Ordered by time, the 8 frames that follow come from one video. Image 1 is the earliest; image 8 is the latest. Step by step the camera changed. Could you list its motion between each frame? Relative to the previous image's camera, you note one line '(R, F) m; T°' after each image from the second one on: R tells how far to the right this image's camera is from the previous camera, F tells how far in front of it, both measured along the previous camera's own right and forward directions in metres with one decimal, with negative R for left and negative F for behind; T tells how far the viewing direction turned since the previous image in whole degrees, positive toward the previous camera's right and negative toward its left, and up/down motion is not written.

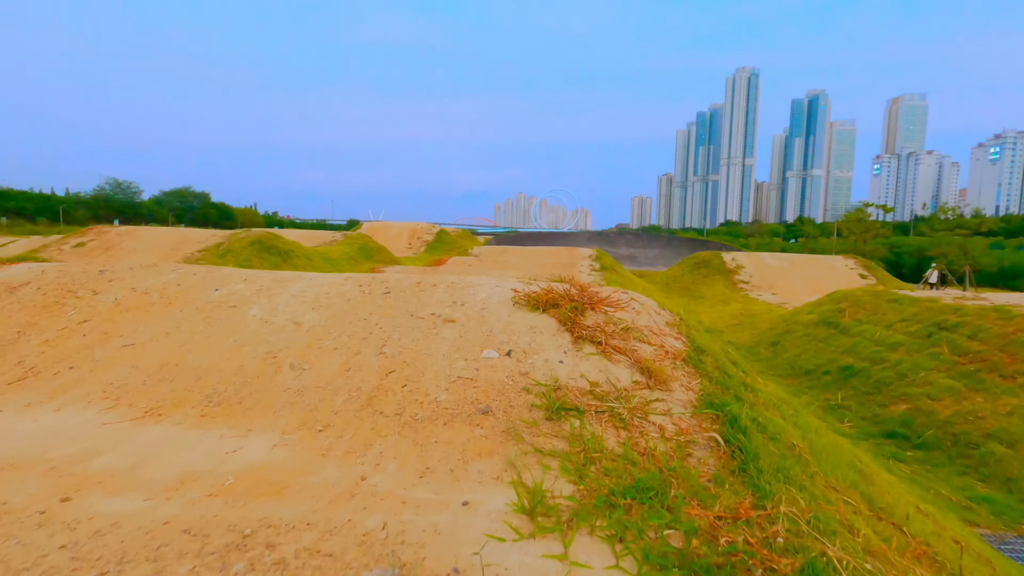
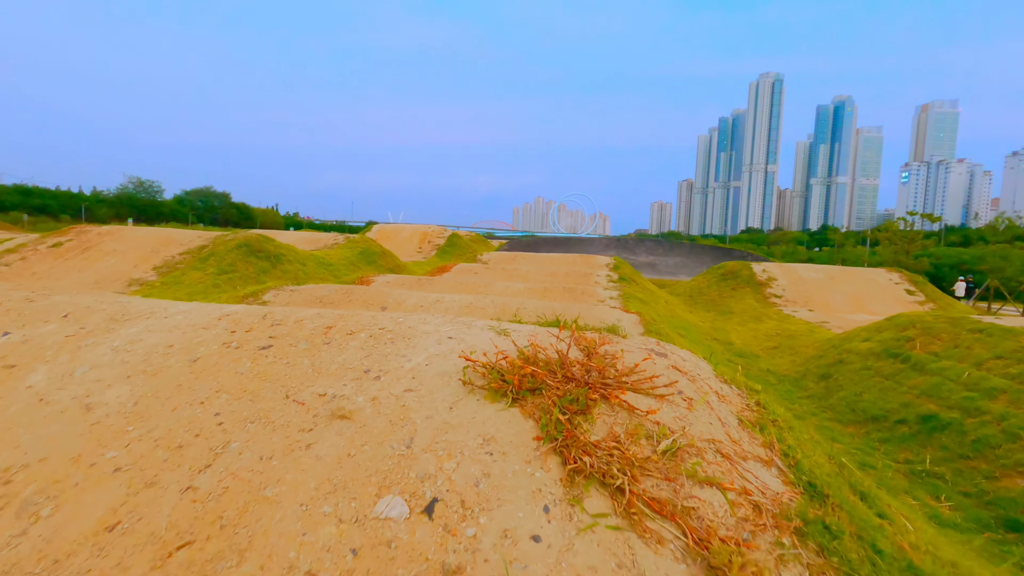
(+0.2, +1.6) m; -2°
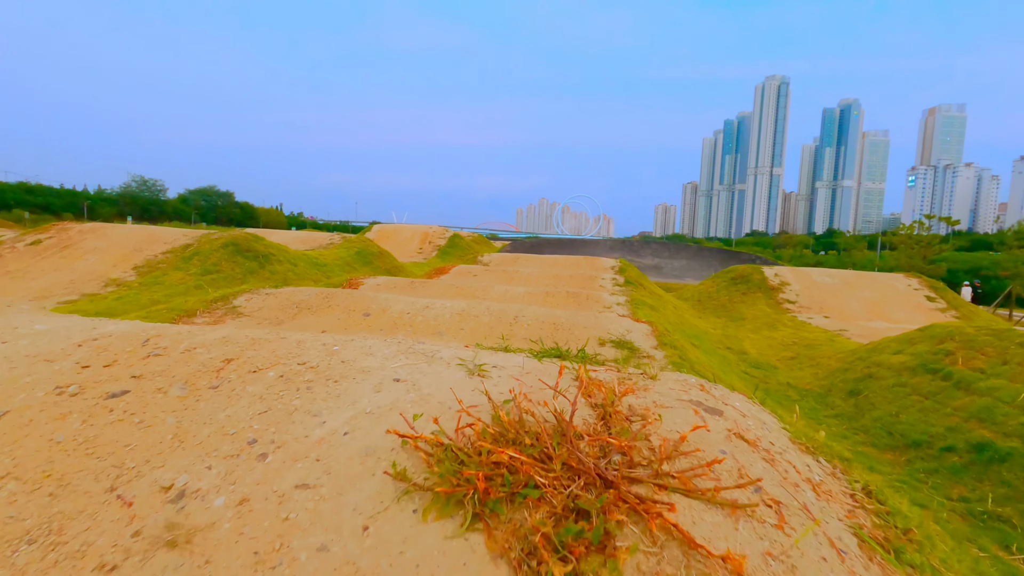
(+0.1, +0.8) m; 0°
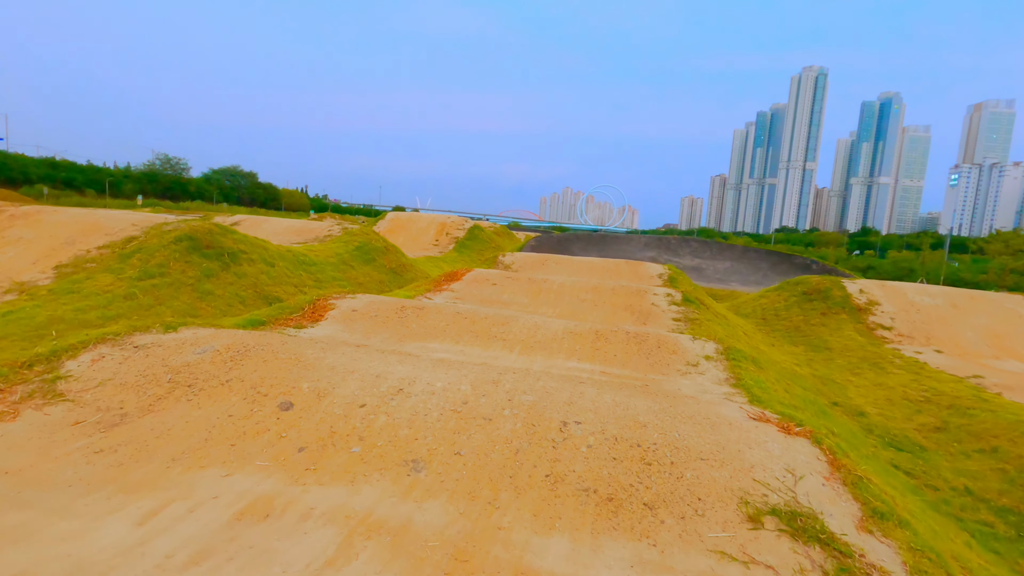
(-0.2, +3.3) m; -2°
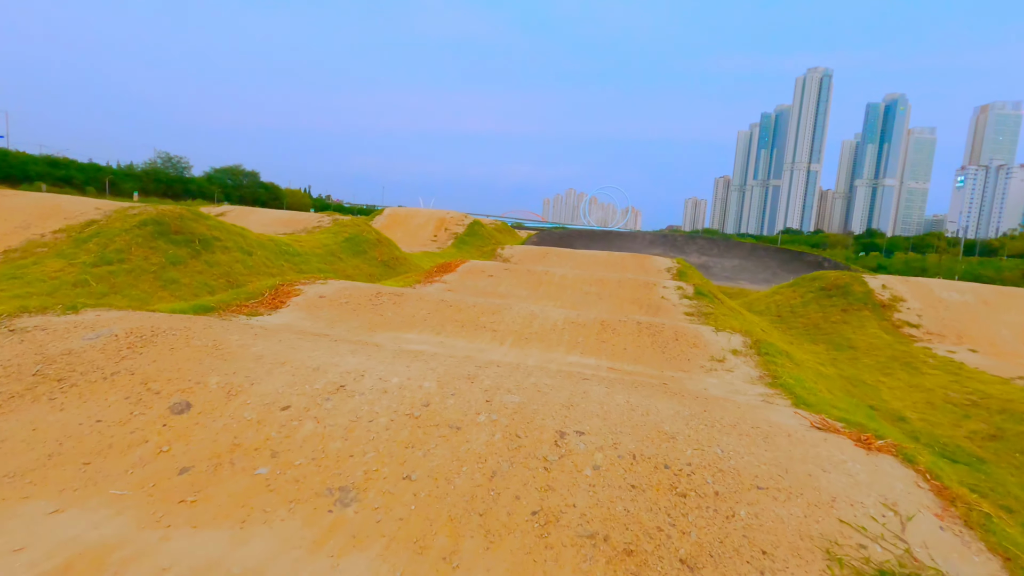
(+0.1, +1.0) m; 0°
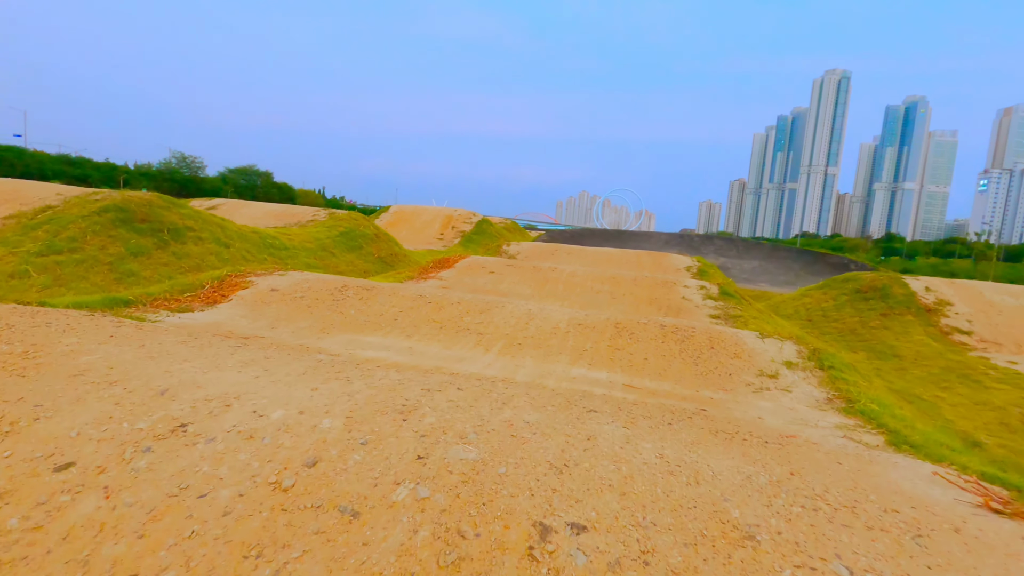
(+0.2, +1.2) m; -1°
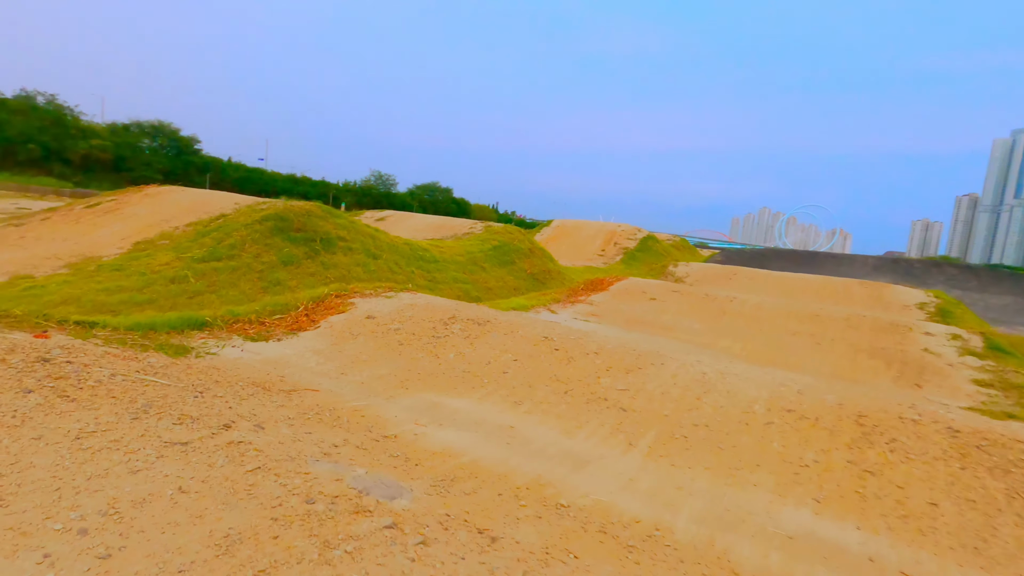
(0.0, +1.5) m; -17°
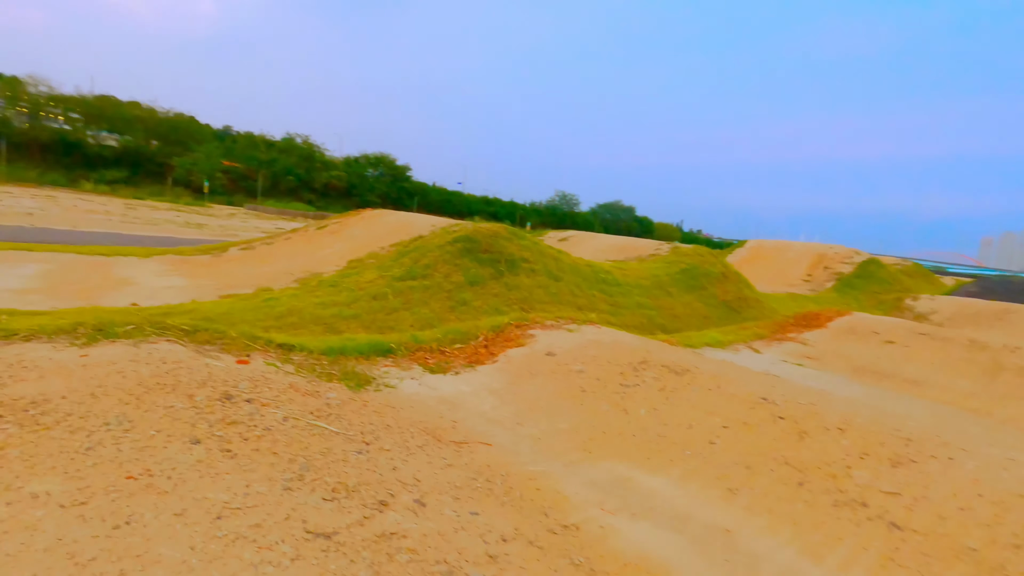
(-0.2, +0.5) m; -19°
